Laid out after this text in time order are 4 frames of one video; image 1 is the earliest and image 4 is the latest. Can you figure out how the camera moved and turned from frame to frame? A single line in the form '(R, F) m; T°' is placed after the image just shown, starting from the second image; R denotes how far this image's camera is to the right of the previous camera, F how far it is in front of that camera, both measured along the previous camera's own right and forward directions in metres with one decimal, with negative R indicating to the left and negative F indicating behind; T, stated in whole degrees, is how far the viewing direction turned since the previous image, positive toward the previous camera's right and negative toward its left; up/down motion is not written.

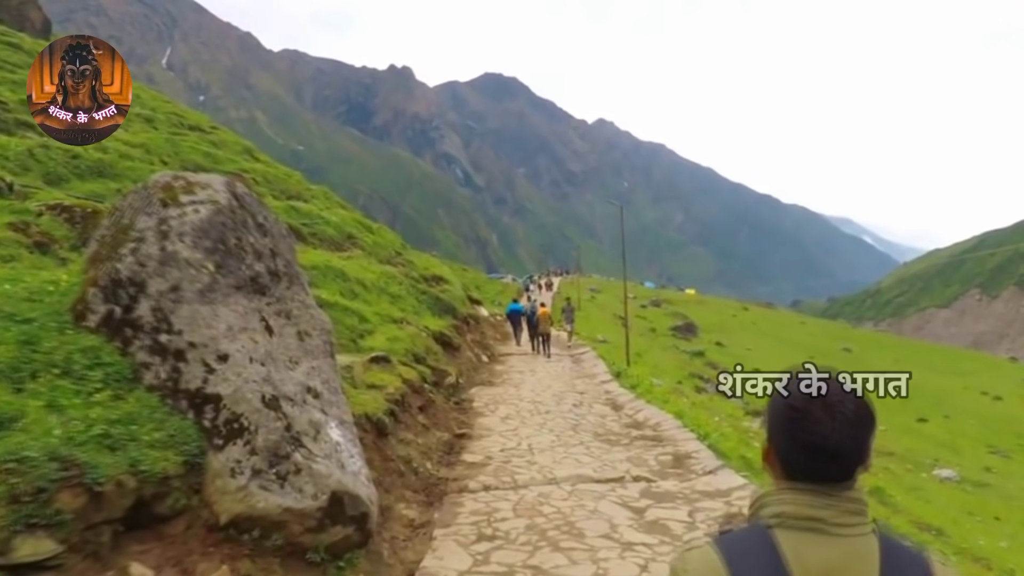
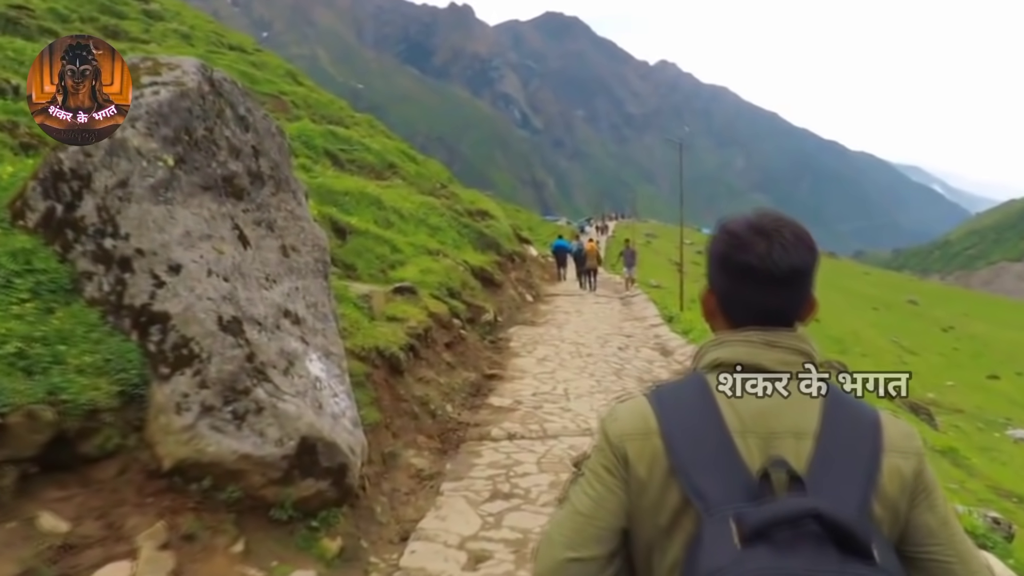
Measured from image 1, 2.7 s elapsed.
(+0.3, +1.9) m; -3°
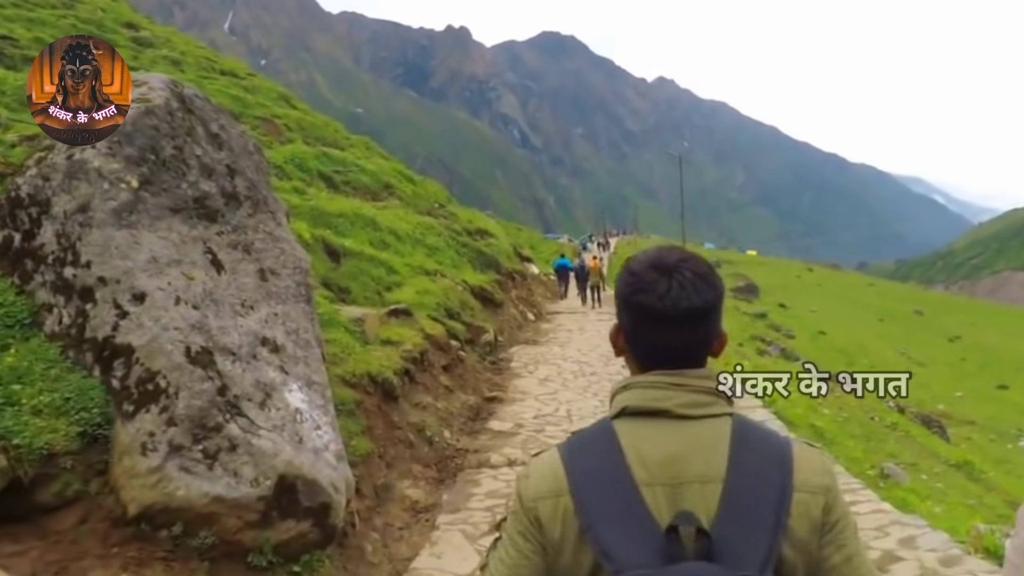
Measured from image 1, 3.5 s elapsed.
(+0.1, +0.6) m; 0°
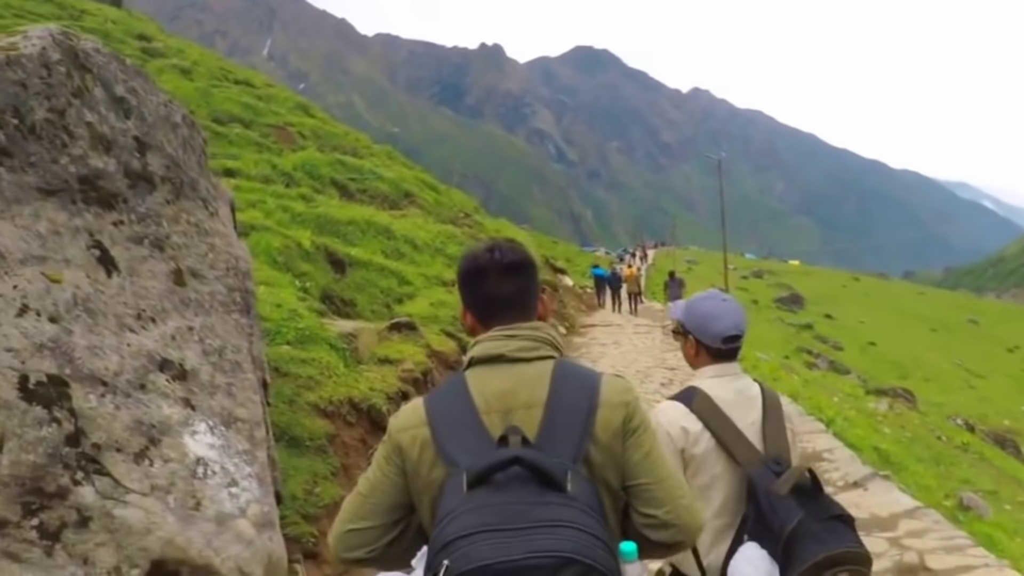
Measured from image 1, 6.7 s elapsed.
(+0.3, +2.2) m; -2°
